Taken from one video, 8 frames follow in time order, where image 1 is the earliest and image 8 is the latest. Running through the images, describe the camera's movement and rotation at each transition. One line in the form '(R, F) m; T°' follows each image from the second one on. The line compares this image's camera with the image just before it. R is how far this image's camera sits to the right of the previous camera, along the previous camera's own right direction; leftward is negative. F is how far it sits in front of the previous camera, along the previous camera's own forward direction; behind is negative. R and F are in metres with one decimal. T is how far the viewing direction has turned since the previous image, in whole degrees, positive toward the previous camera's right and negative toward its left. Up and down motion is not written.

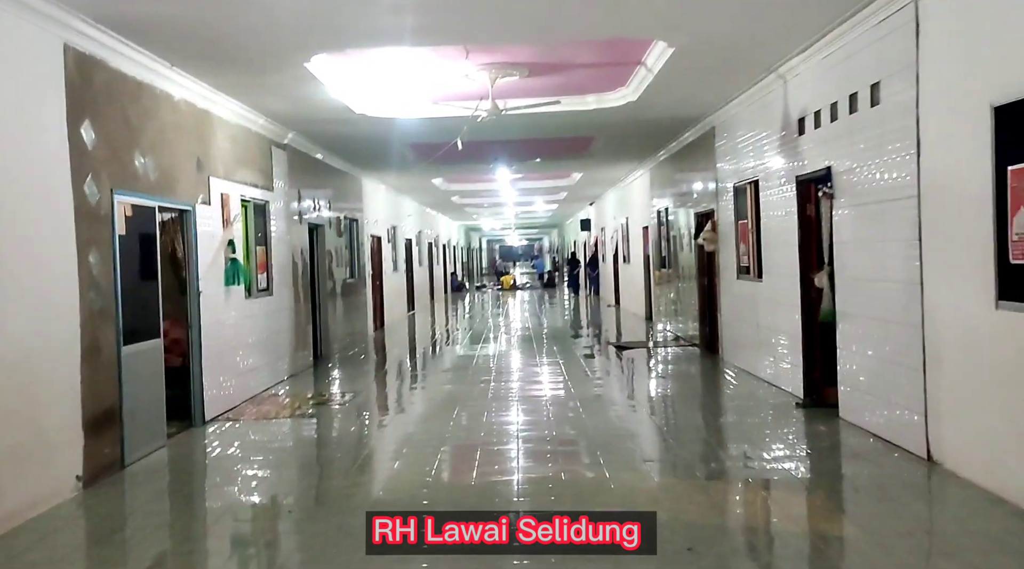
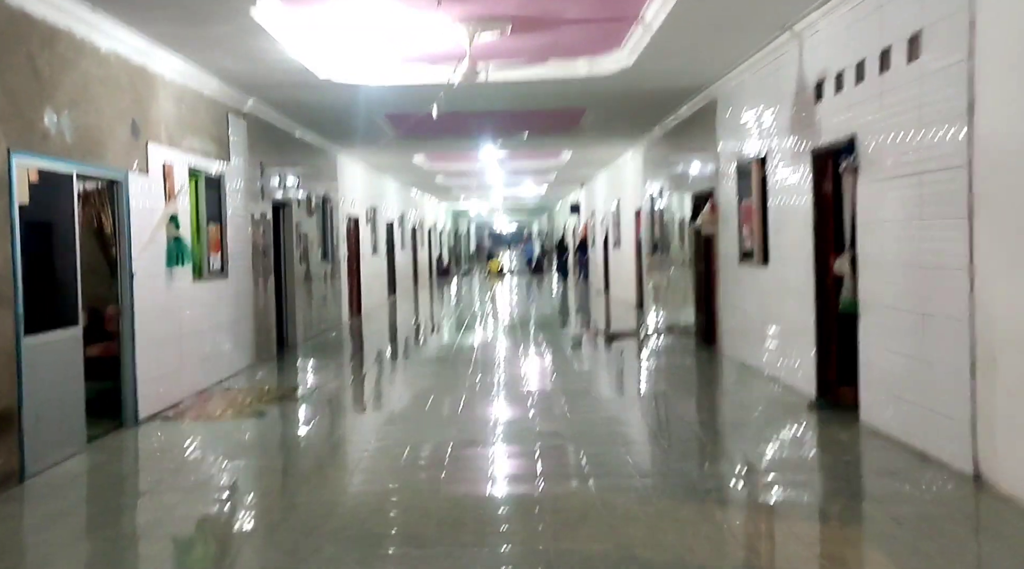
(+0.1, +0.9) m; +1°
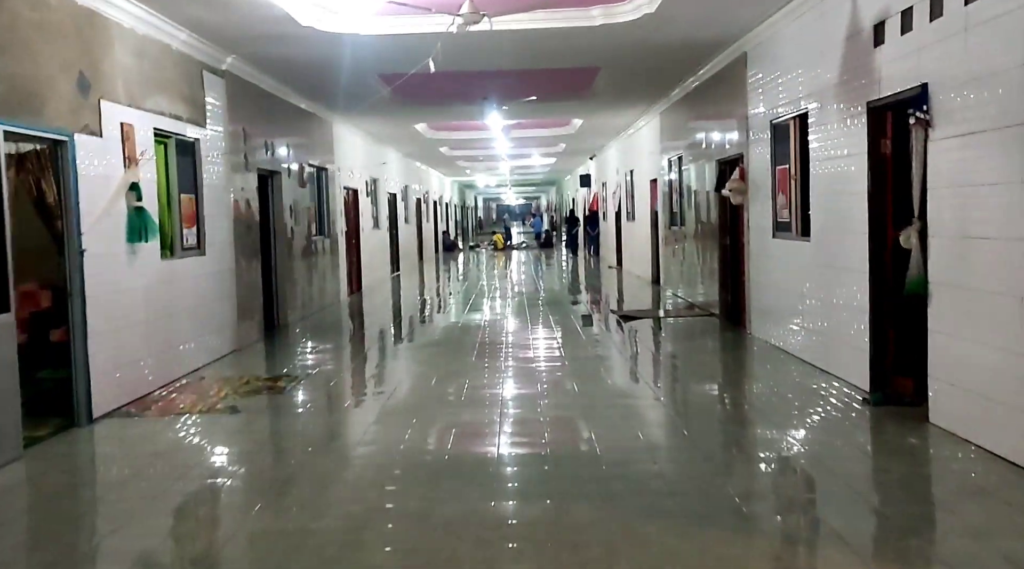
(0.0, +0.9) m; 0°
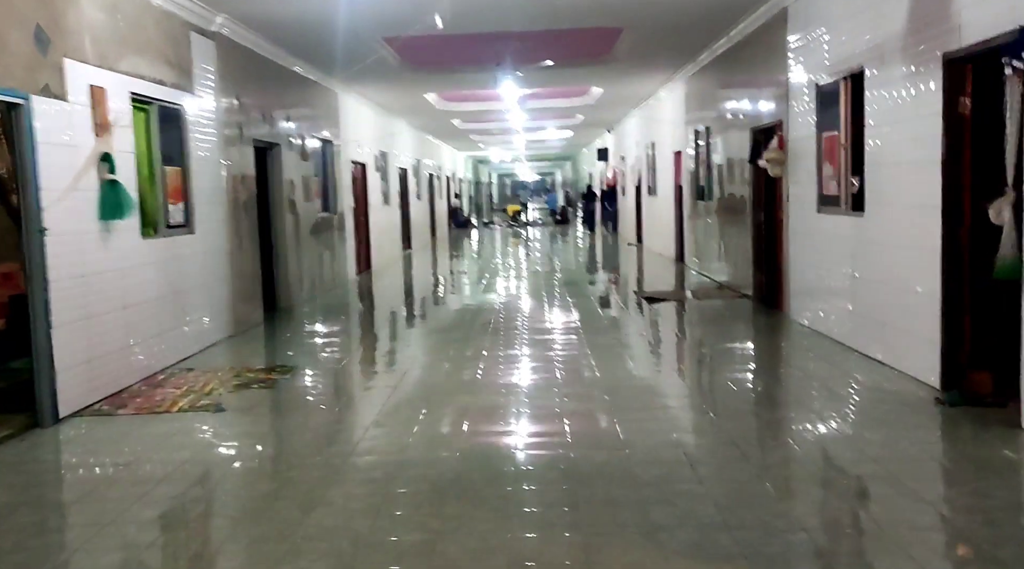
(0.0, +0.7) m; -1°
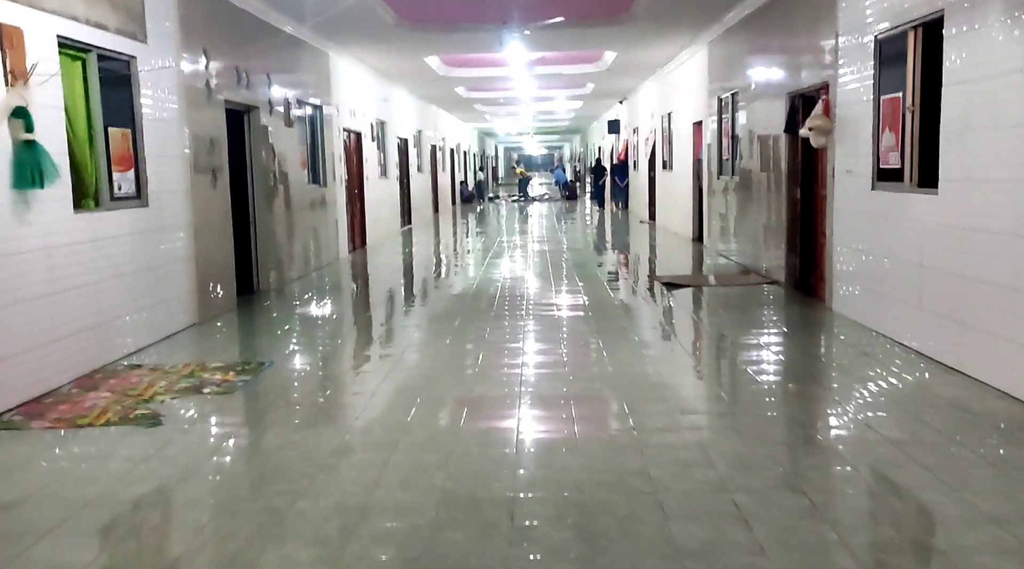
(0.0, +1.0) m; 0°
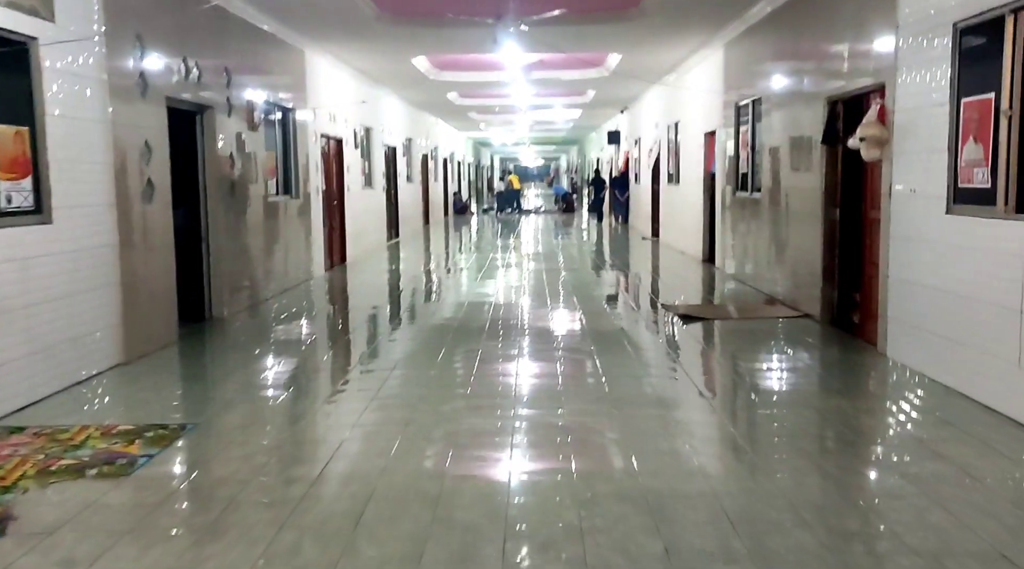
(0.0, +1.2) m; 0°
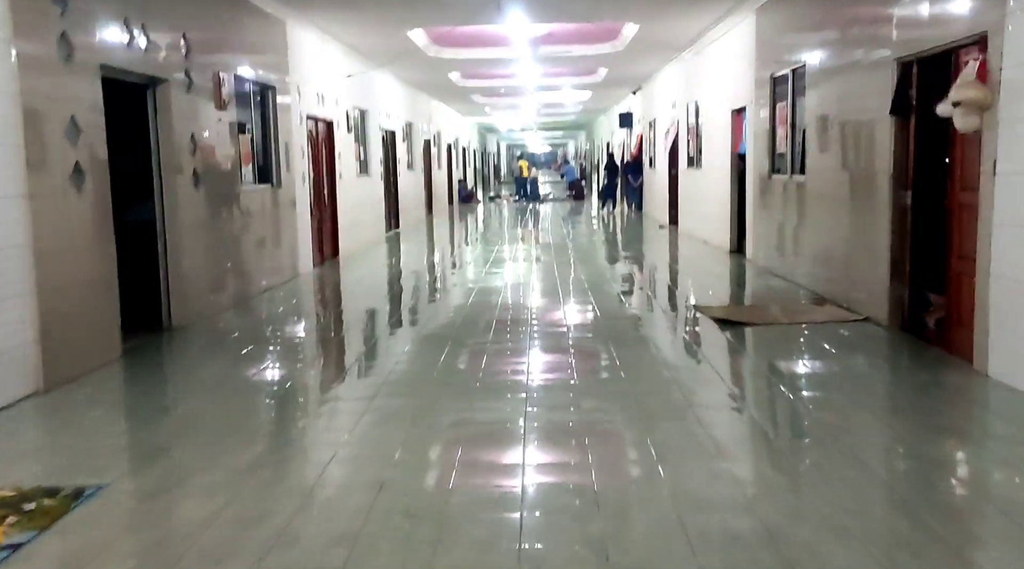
(0.0, +1.2) m; 0°
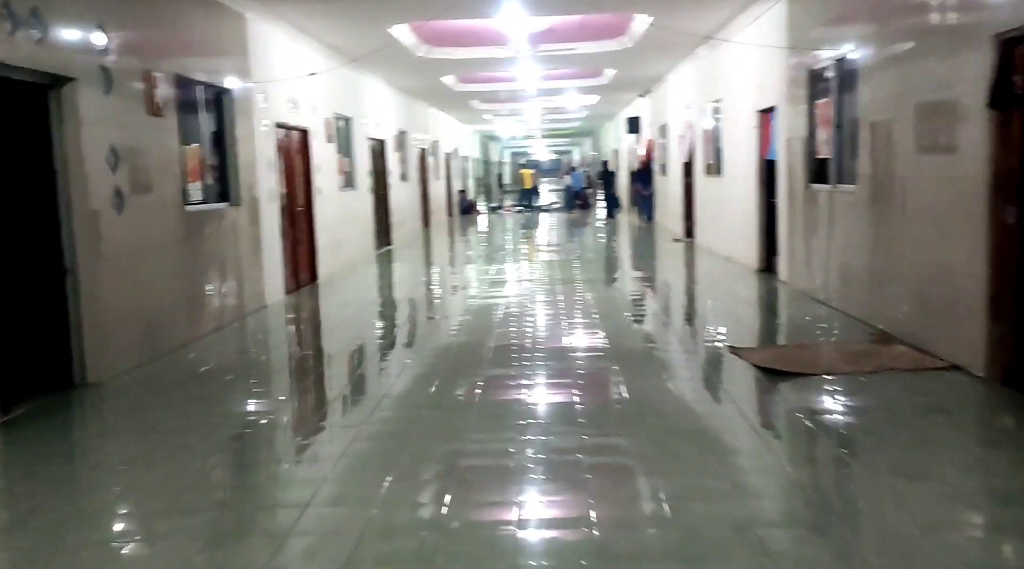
(+0.1, +1.3) m; 0°
